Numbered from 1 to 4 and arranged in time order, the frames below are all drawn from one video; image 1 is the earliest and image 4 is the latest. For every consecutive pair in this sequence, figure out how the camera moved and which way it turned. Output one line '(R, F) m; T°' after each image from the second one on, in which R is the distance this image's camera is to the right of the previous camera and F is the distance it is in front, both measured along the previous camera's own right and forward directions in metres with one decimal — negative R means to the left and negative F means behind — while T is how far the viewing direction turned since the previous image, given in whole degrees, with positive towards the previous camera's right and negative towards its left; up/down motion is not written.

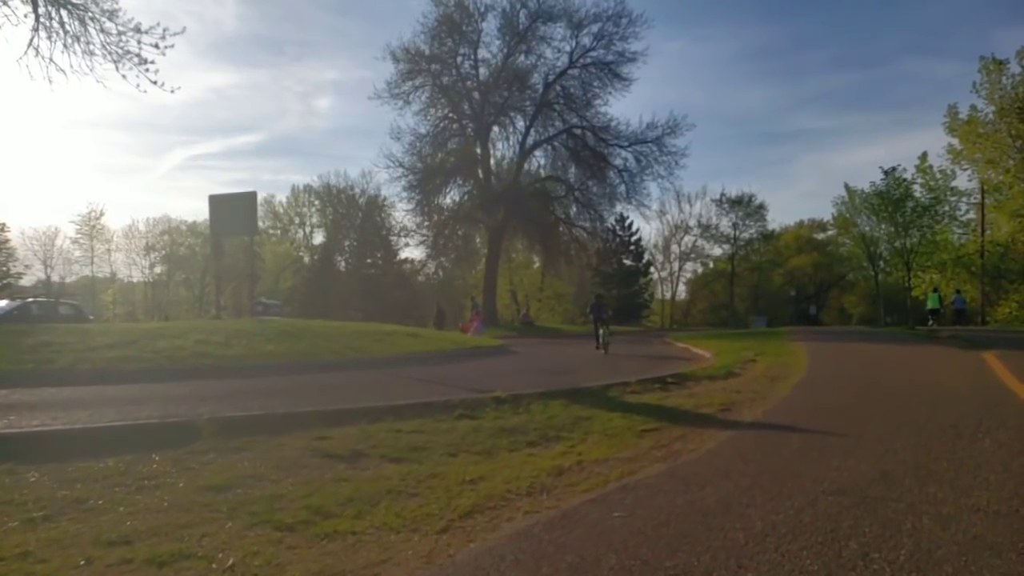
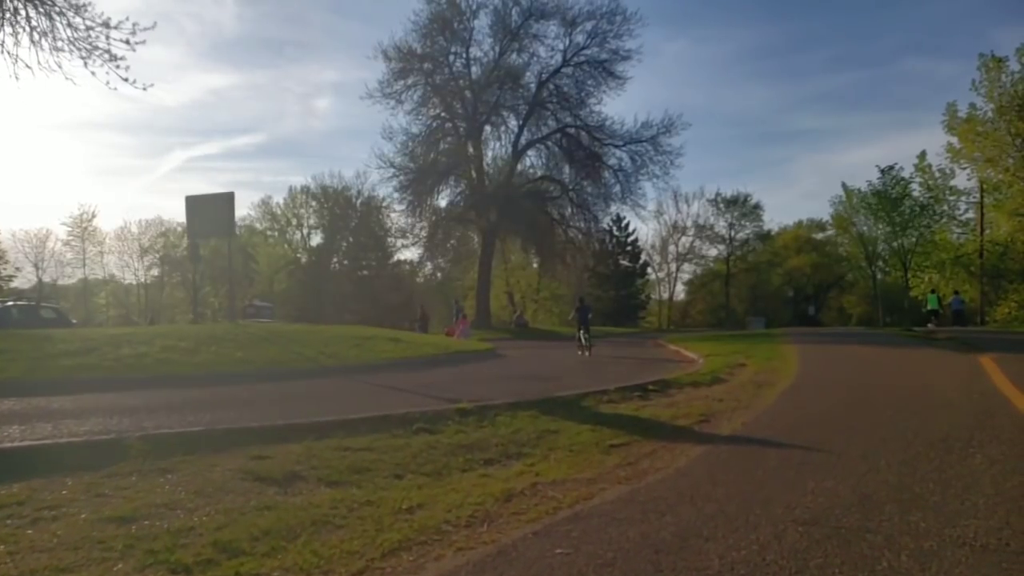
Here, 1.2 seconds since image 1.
(+0.5, +0.8) m; 0°
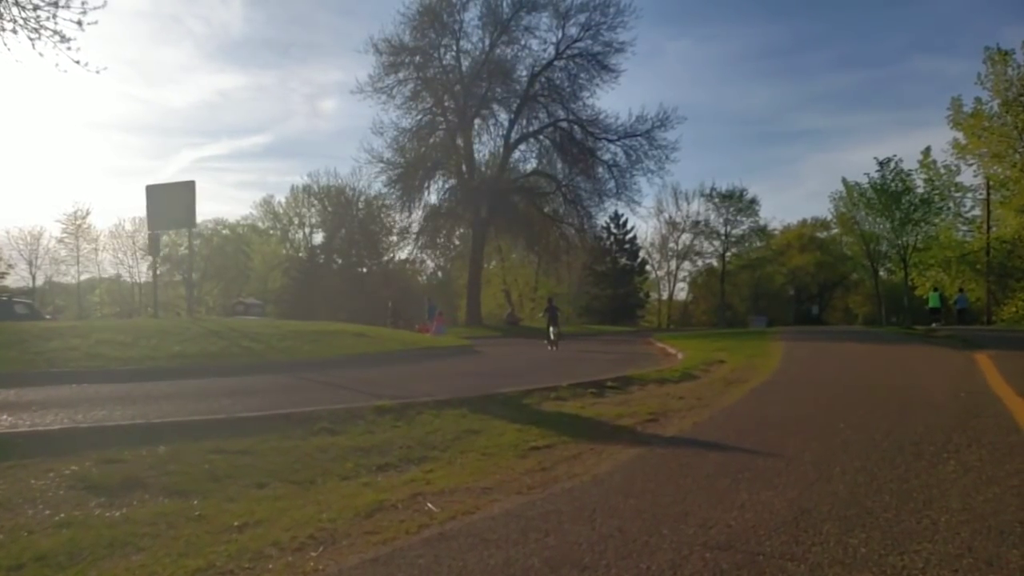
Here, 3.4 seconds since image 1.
(+0.9, +1.5) m; 0°
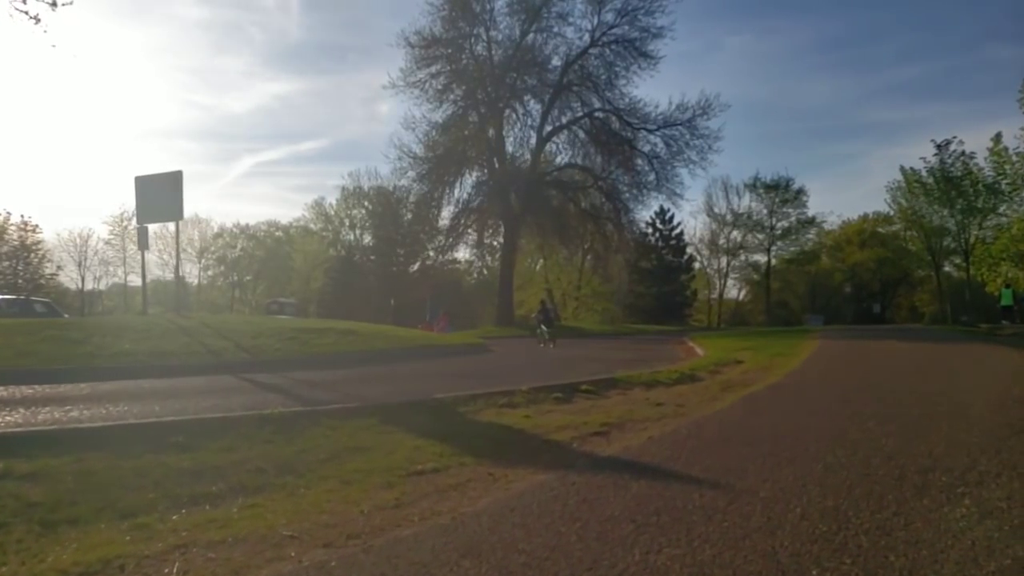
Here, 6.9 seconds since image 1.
(+1.3, +2.3) m; -3°
